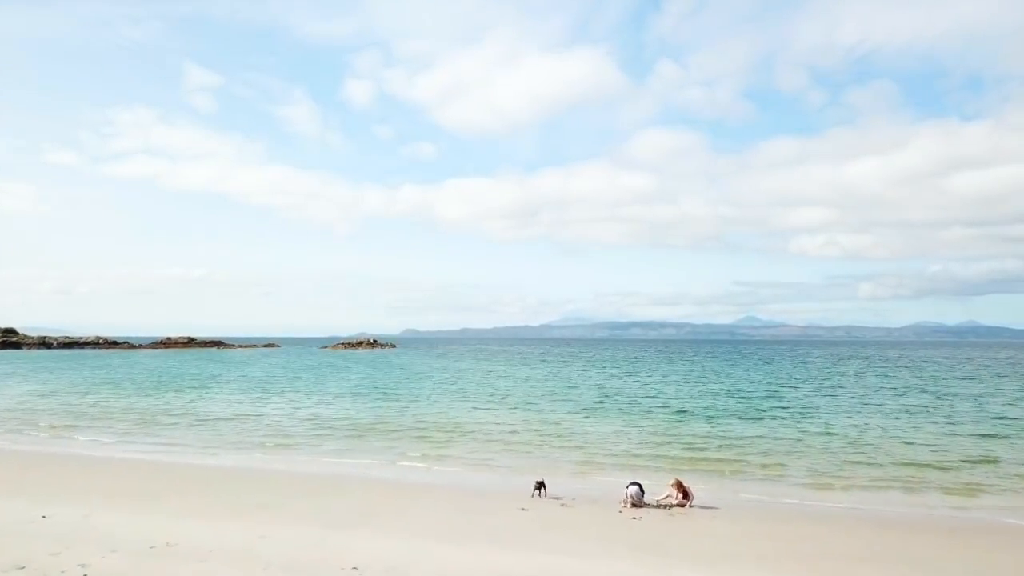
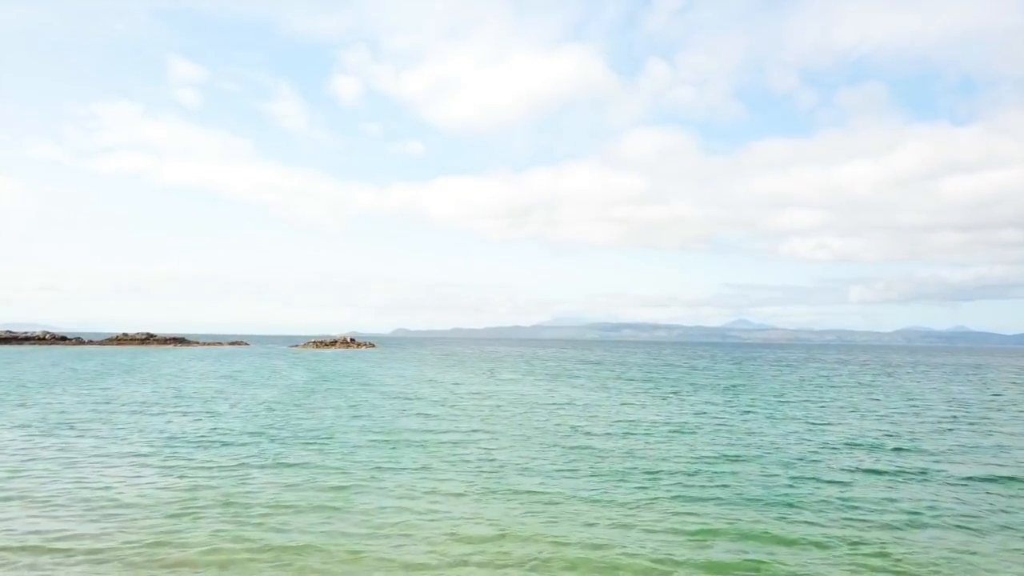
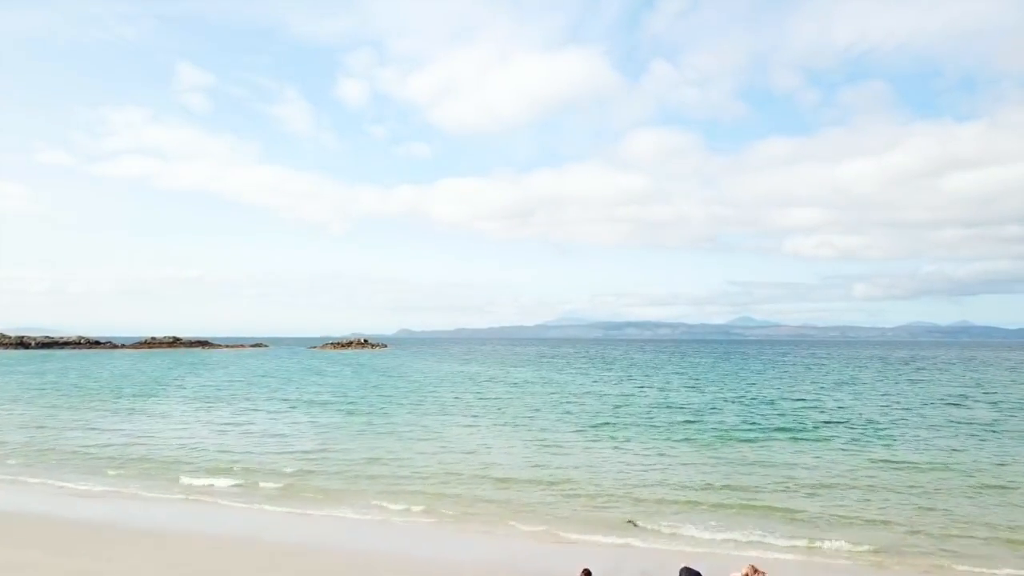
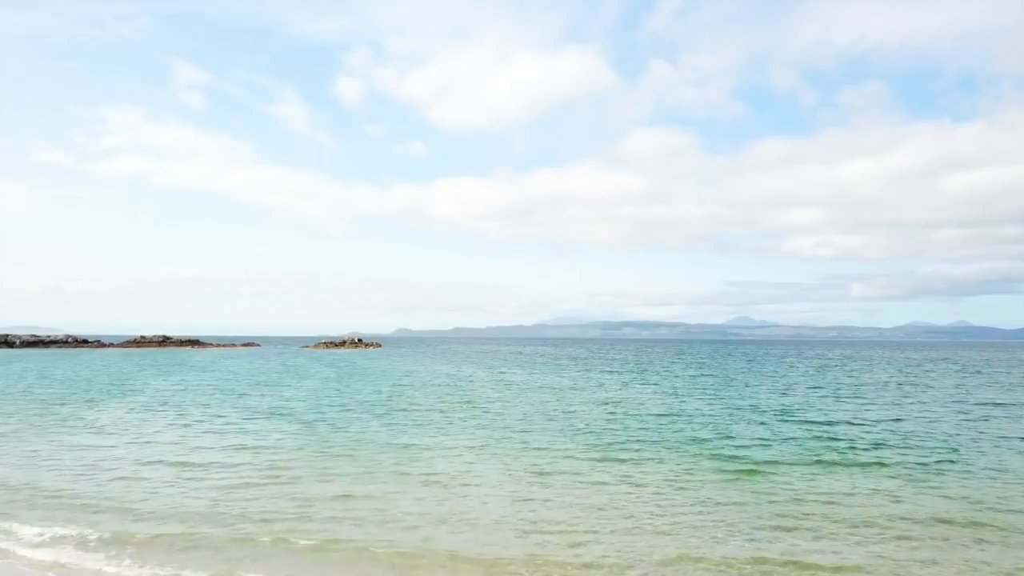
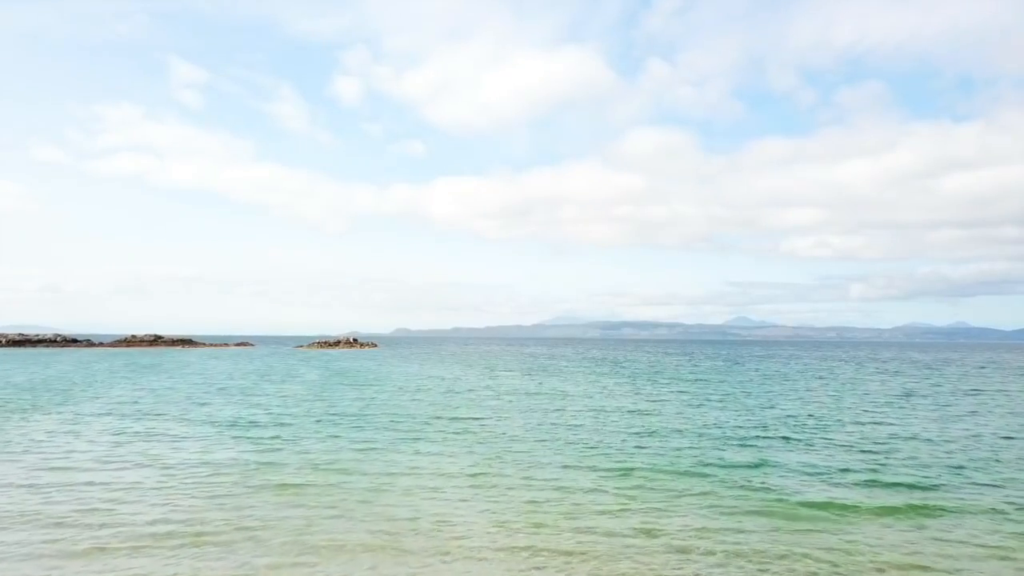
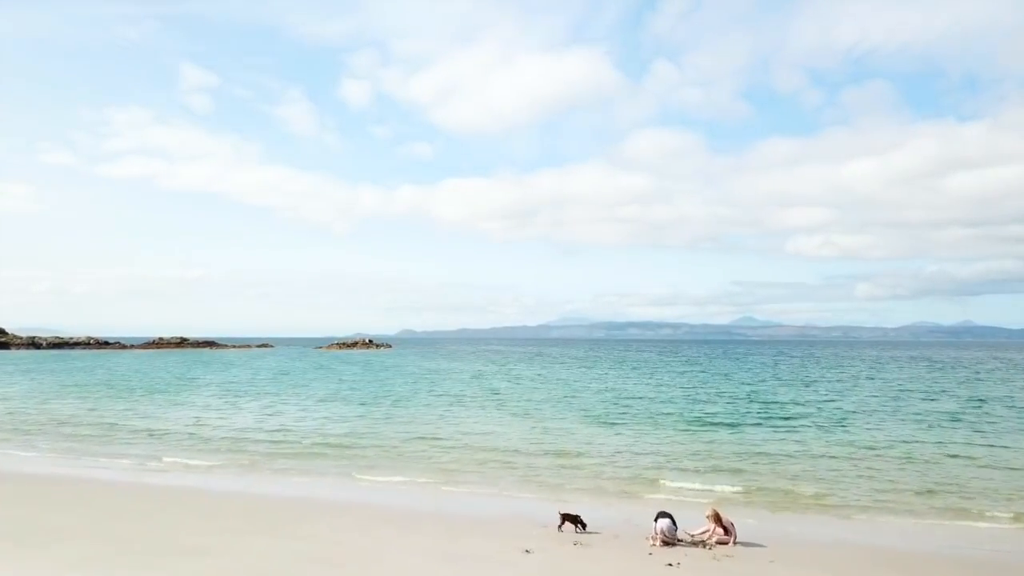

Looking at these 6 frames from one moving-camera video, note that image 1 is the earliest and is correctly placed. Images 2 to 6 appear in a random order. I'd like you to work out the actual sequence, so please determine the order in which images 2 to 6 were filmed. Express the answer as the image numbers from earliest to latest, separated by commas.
6, 3, 4, 5, 2
